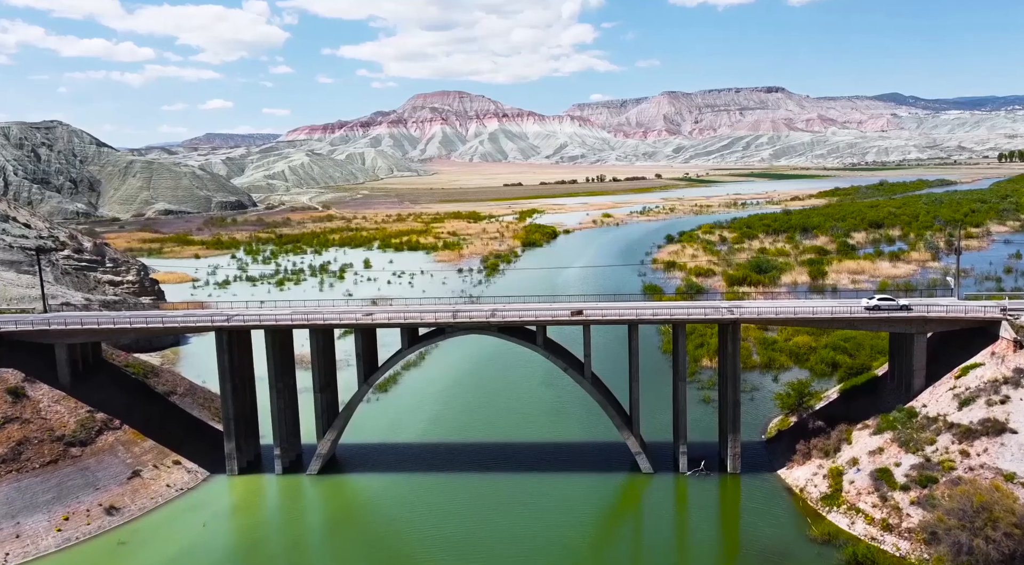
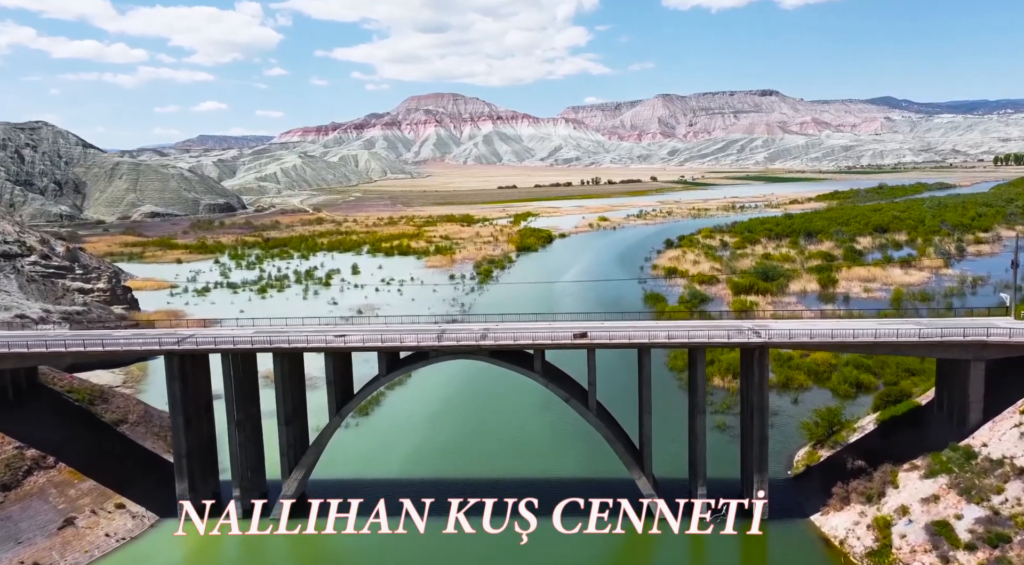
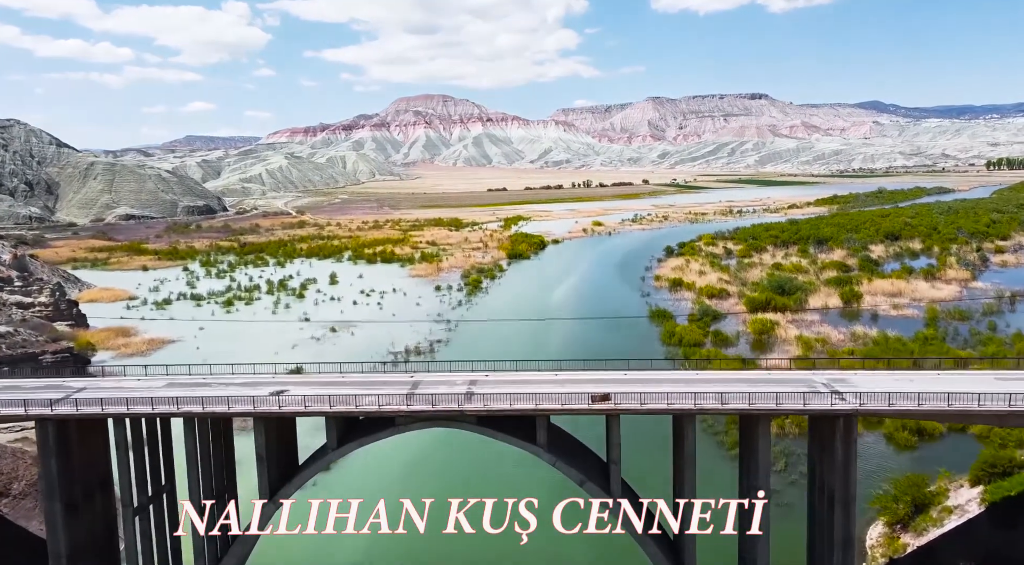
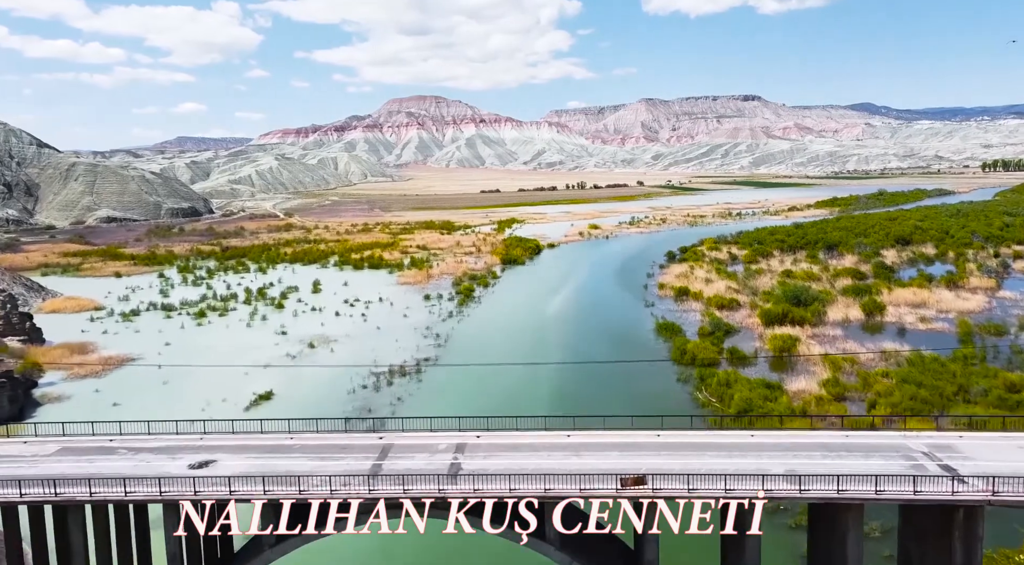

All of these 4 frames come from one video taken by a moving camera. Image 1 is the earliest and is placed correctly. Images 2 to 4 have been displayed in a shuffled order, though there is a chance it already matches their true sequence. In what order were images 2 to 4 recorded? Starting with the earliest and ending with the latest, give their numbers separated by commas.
2, 3, 4
